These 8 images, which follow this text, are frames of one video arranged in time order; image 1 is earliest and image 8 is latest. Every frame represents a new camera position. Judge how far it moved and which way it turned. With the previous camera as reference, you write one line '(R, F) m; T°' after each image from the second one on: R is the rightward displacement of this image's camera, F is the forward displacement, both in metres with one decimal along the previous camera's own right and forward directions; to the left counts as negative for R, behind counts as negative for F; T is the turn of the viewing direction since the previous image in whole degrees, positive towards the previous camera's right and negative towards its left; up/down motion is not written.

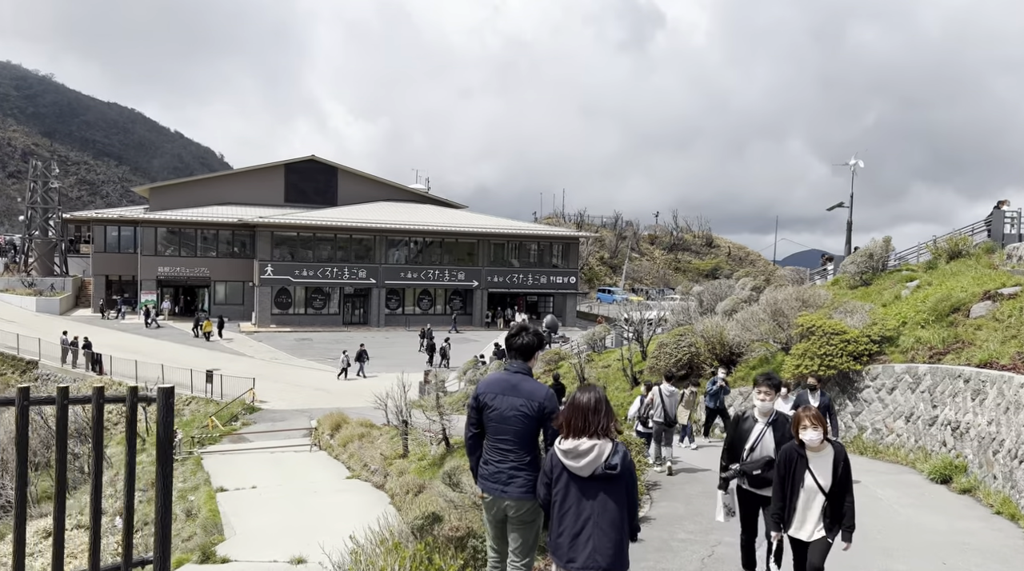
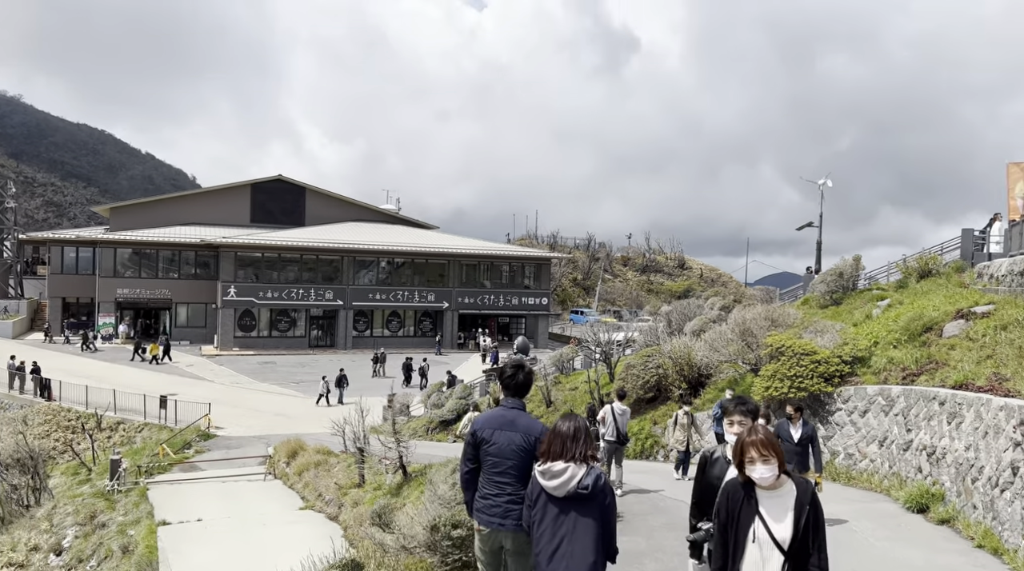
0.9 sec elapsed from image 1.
(+0.3, +0.7) m; +2°
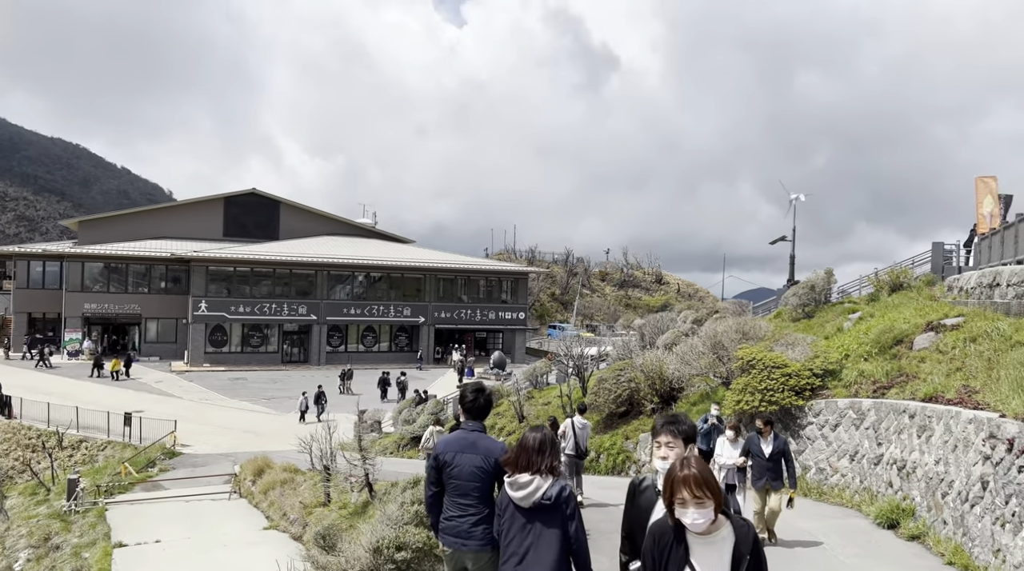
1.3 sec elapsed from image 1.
(+0.2, +0.3) m; +1°
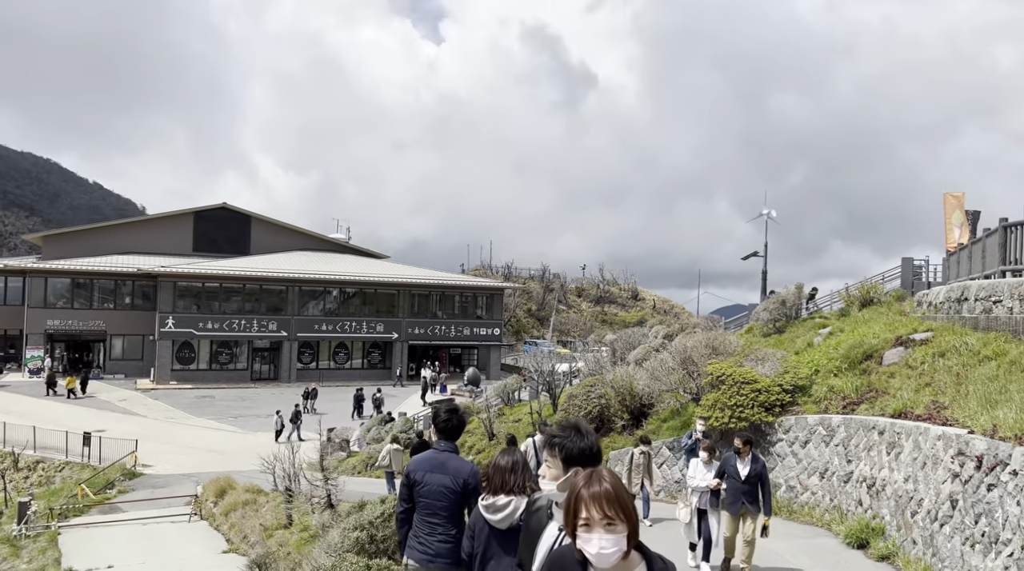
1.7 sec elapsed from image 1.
(+0.2, +0.3) m; +1°
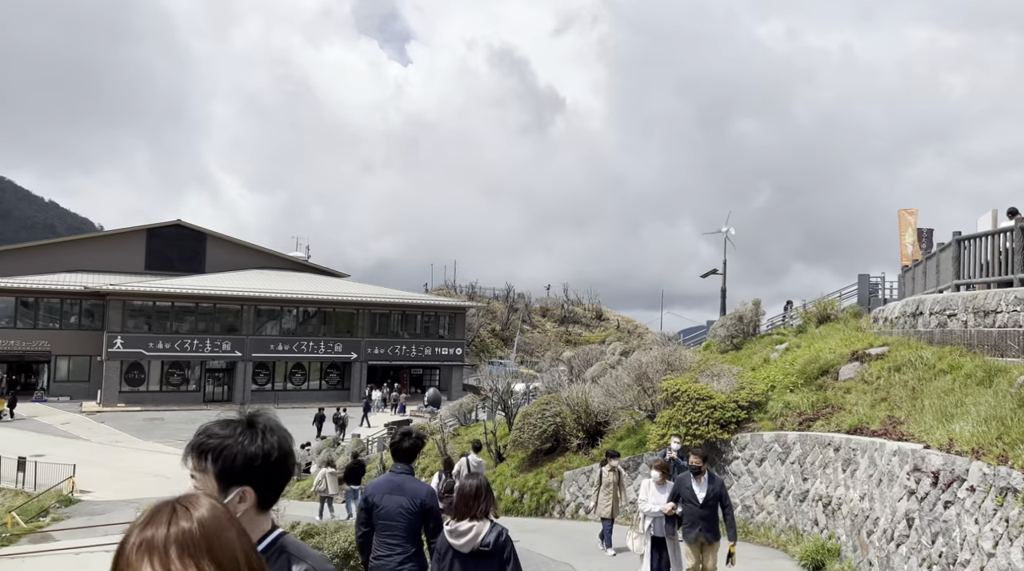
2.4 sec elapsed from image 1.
(+0.3, +0.5) m; +2°
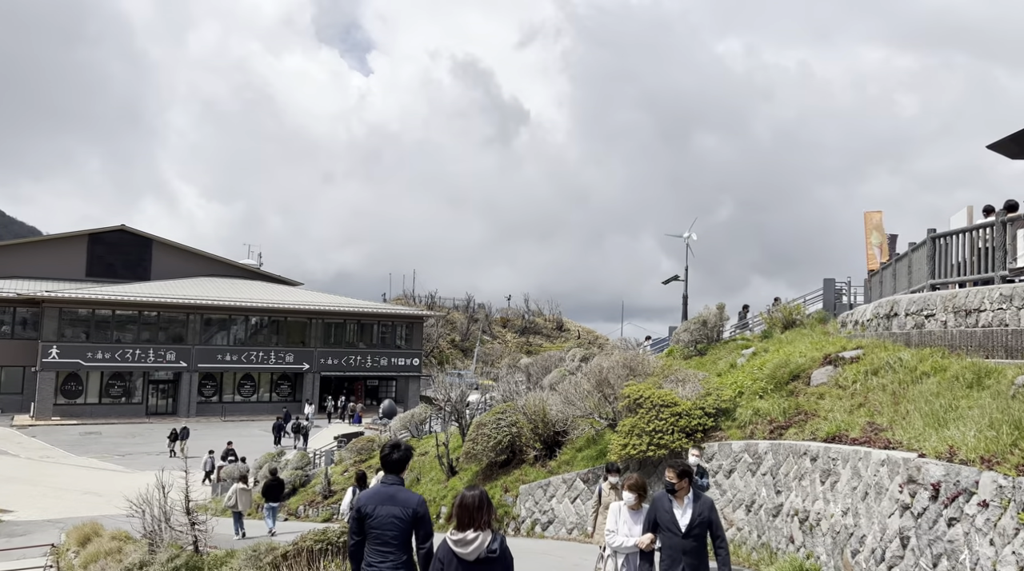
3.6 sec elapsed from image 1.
(+0.2, +1.1) m; +3°
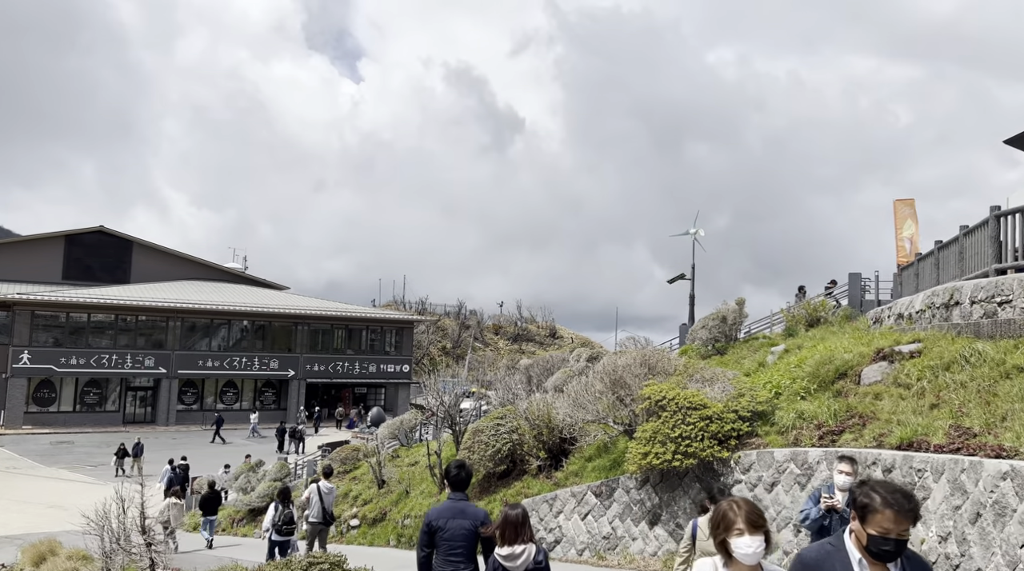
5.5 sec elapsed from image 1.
(-0.2, +1.8) m; +1°
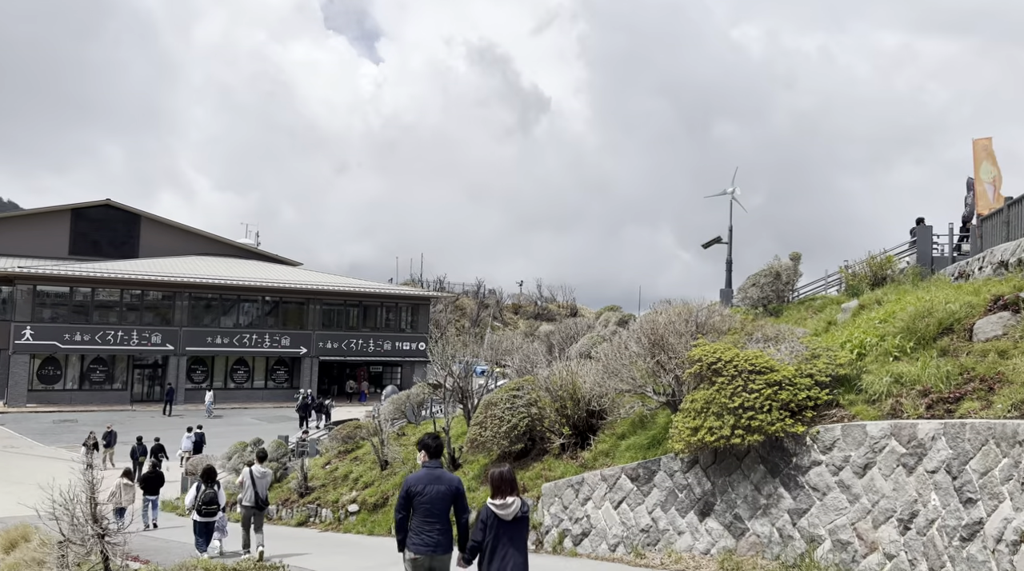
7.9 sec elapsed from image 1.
(0.0, +2.3) m; -1°
